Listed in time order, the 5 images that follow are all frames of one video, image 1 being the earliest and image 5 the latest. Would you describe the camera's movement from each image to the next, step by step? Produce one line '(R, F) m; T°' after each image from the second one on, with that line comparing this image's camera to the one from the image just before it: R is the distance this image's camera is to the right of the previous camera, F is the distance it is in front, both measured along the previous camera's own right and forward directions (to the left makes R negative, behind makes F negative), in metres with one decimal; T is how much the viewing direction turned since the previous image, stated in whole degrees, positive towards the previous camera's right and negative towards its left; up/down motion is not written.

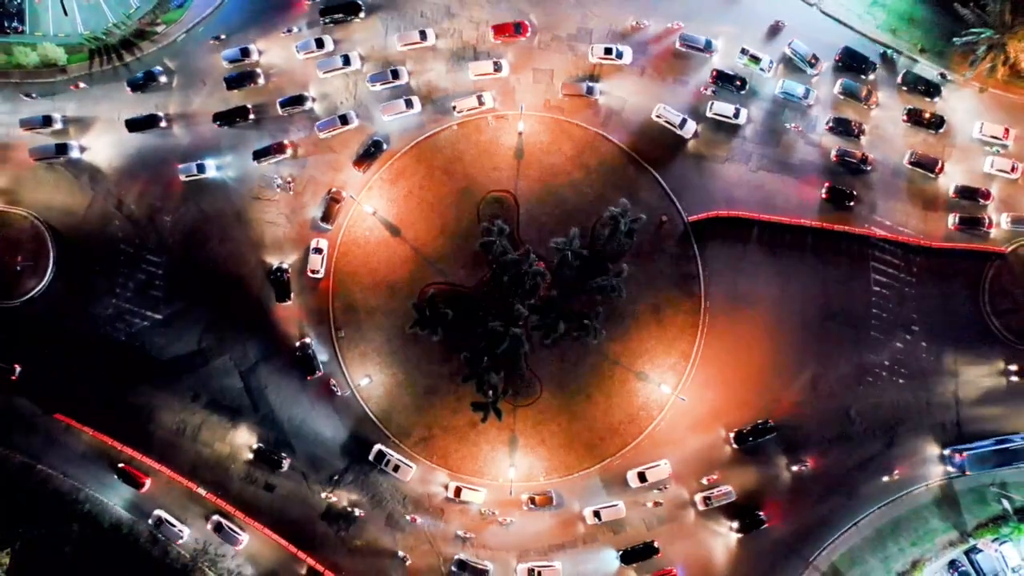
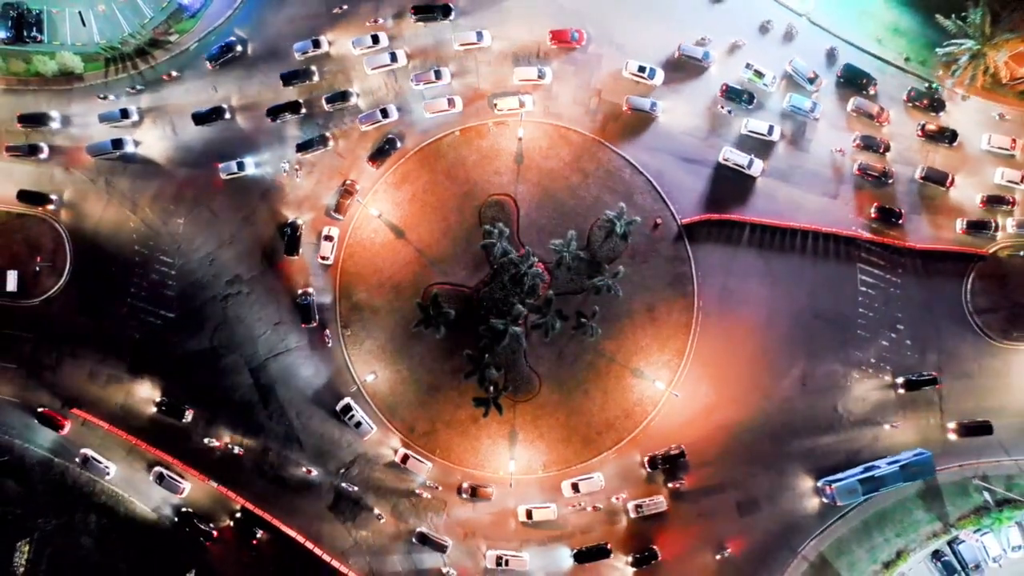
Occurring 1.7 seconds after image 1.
(0.0, -1.4) m; 0°
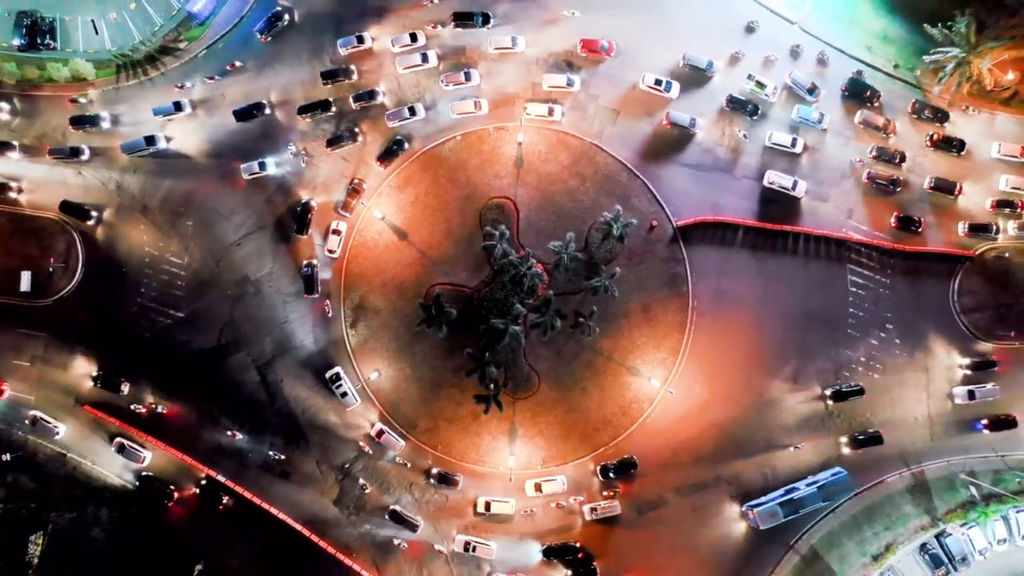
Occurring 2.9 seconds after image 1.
(0.0, -1.1) m; 0°
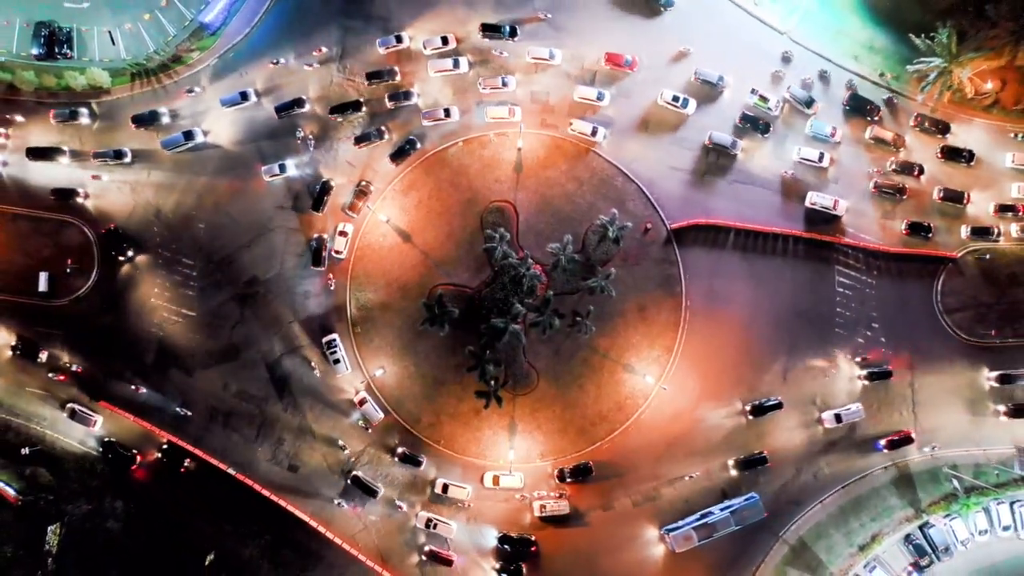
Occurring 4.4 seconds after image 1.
(0.0, -1.5) m; 0°
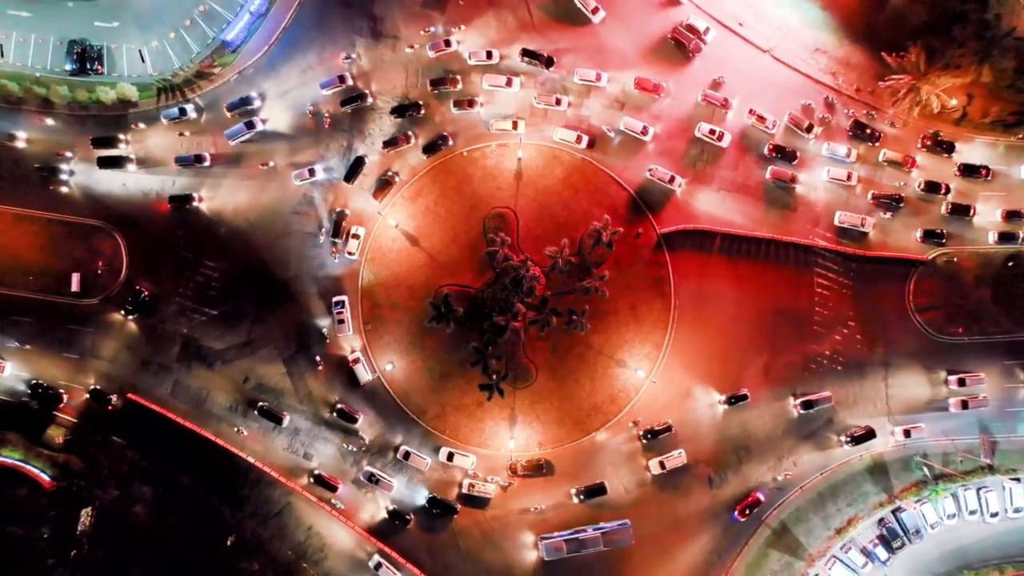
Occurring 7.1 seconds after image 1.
(0.0, -2.9) m; 0°
